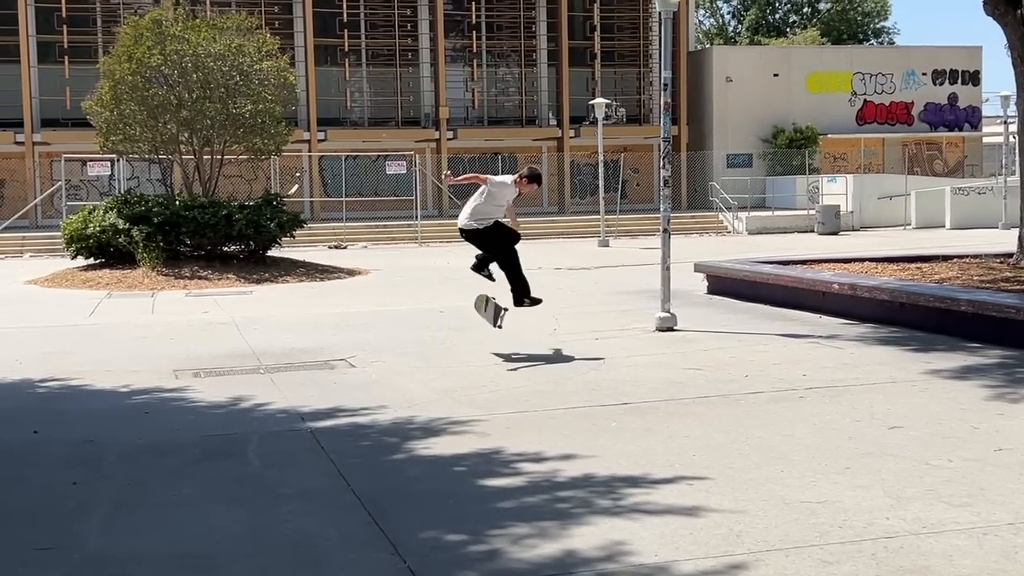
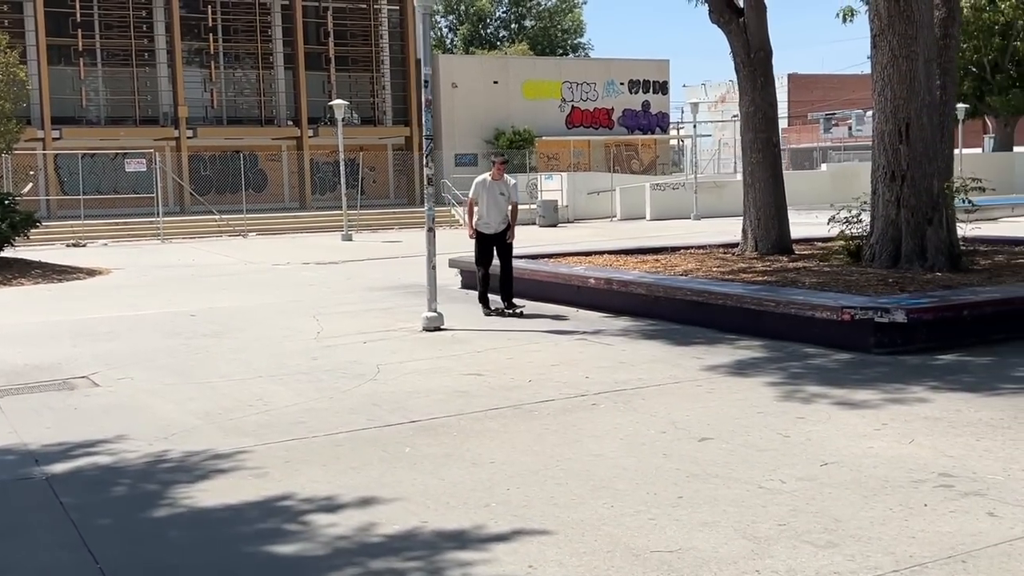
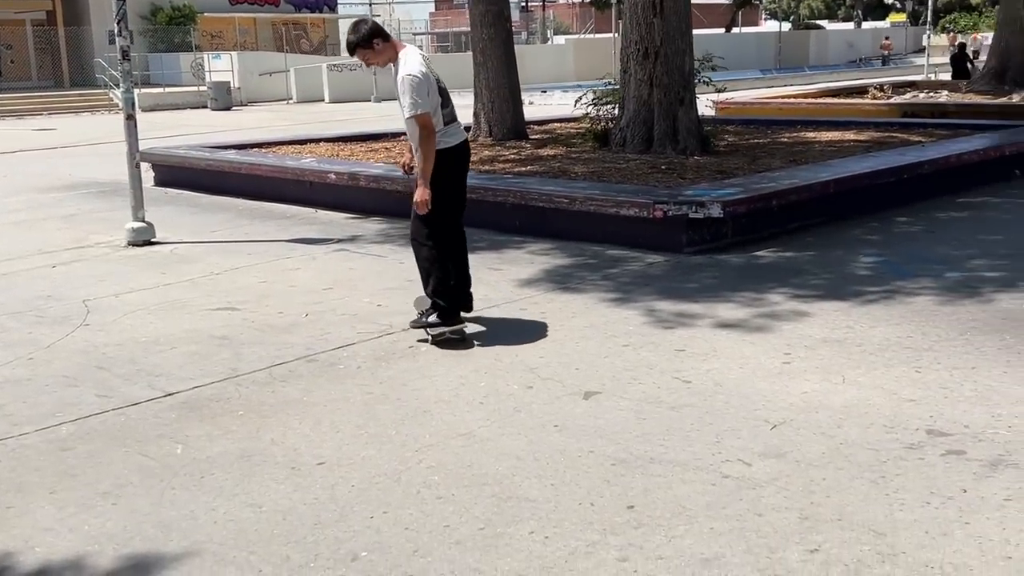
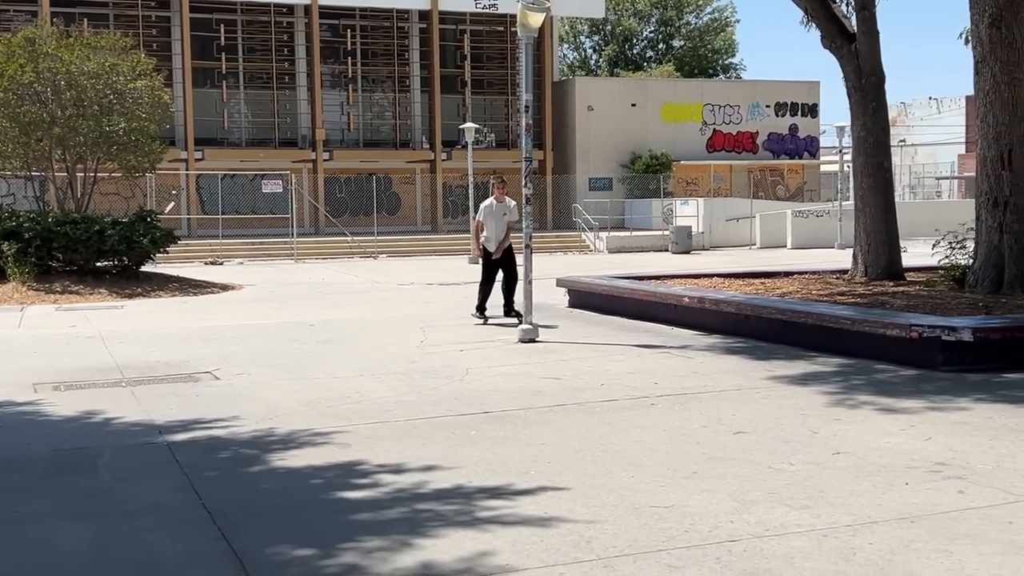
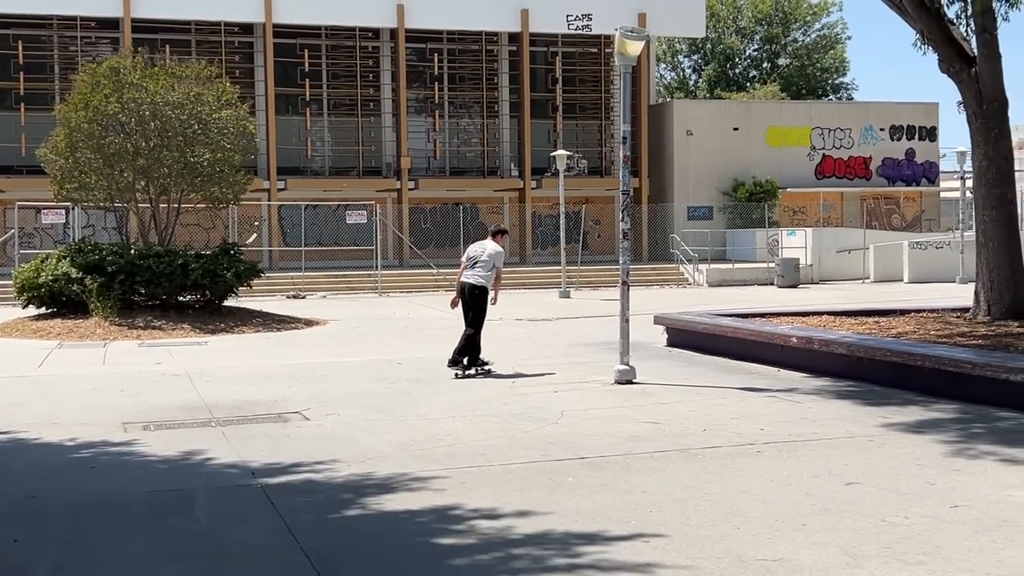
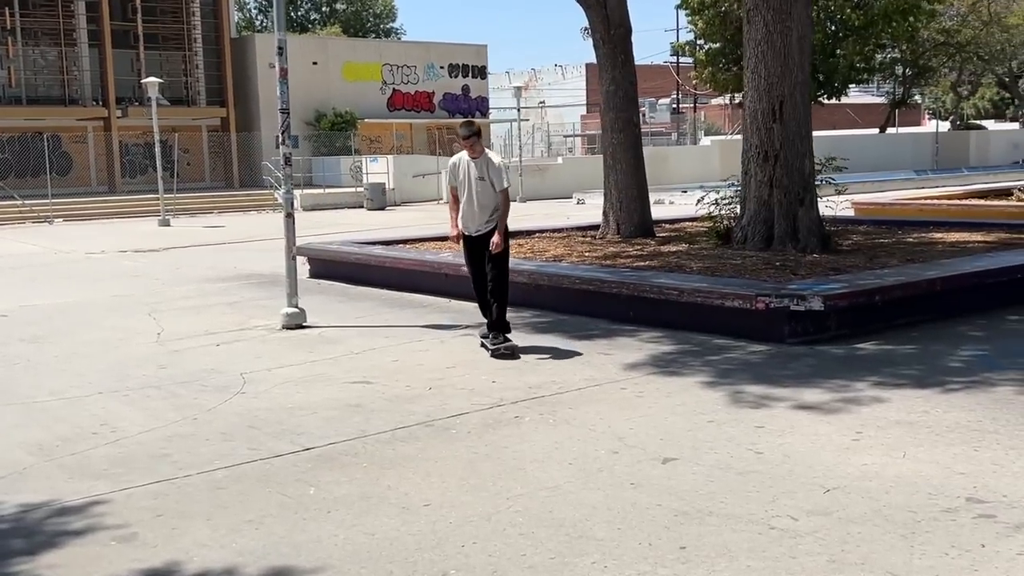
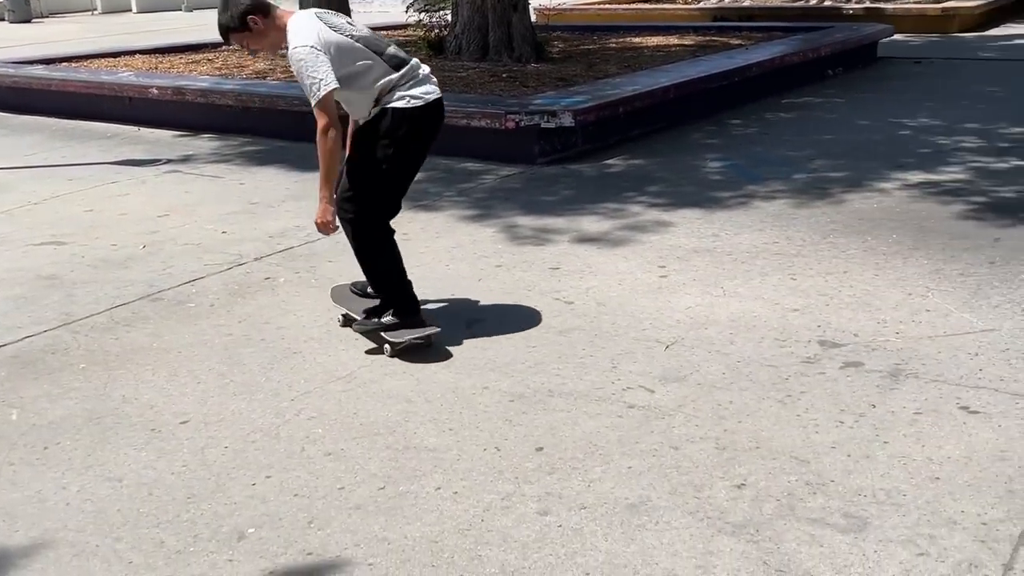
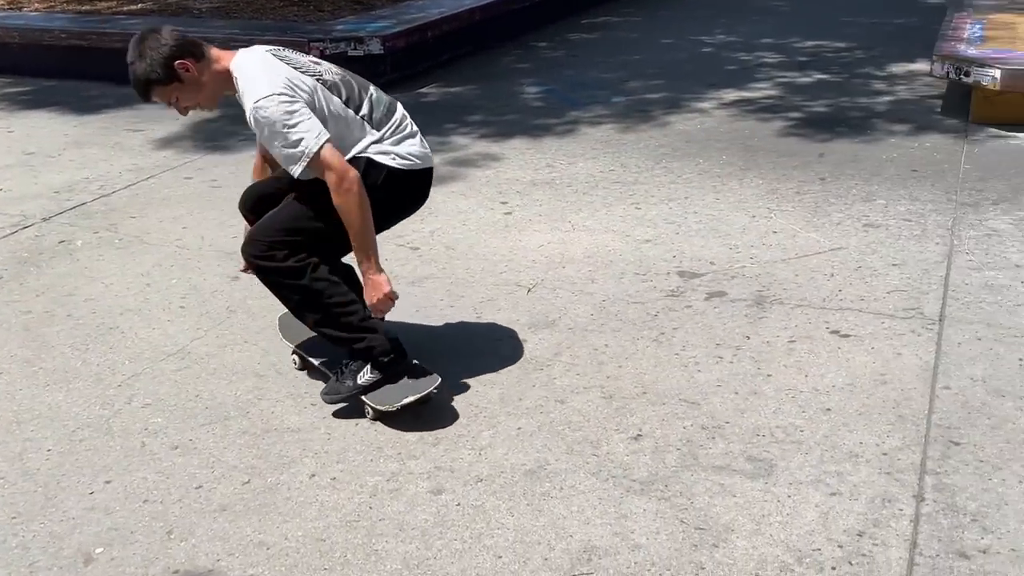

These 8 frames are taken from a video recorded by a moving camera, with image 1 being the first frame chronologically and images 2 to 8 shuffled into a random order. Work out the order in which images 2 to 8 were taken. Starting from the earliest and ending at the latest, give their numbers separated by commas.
5, 4, 2, 6, 3, 7, 8
